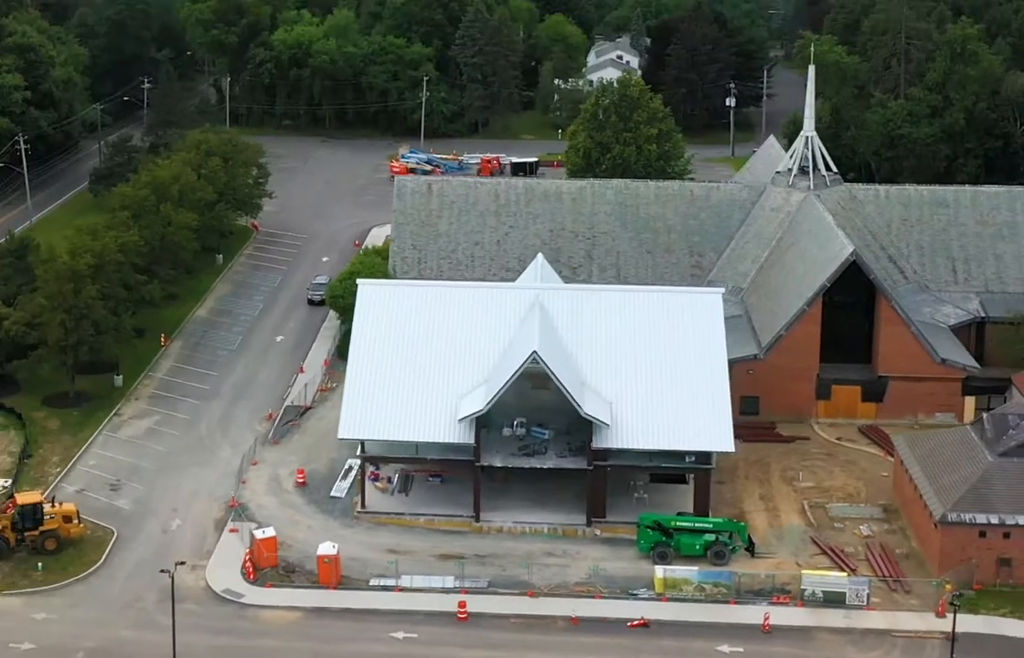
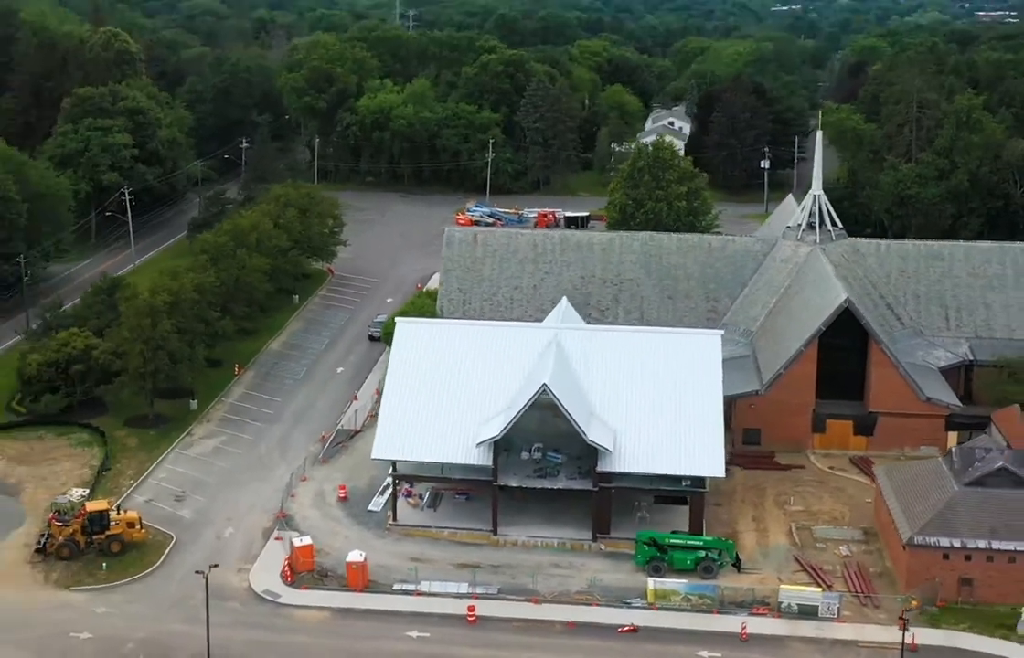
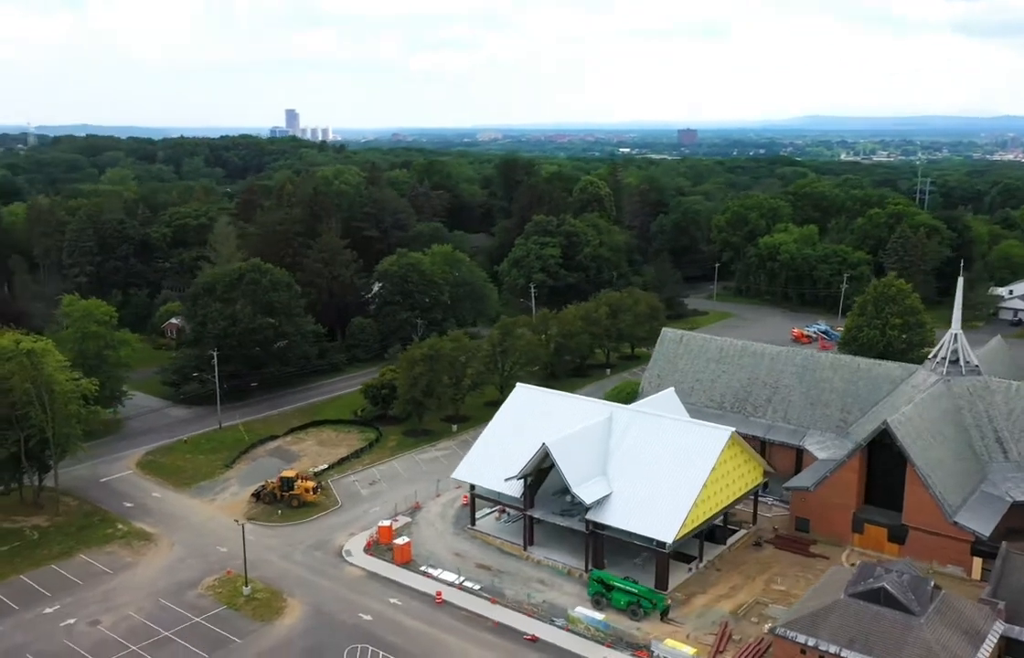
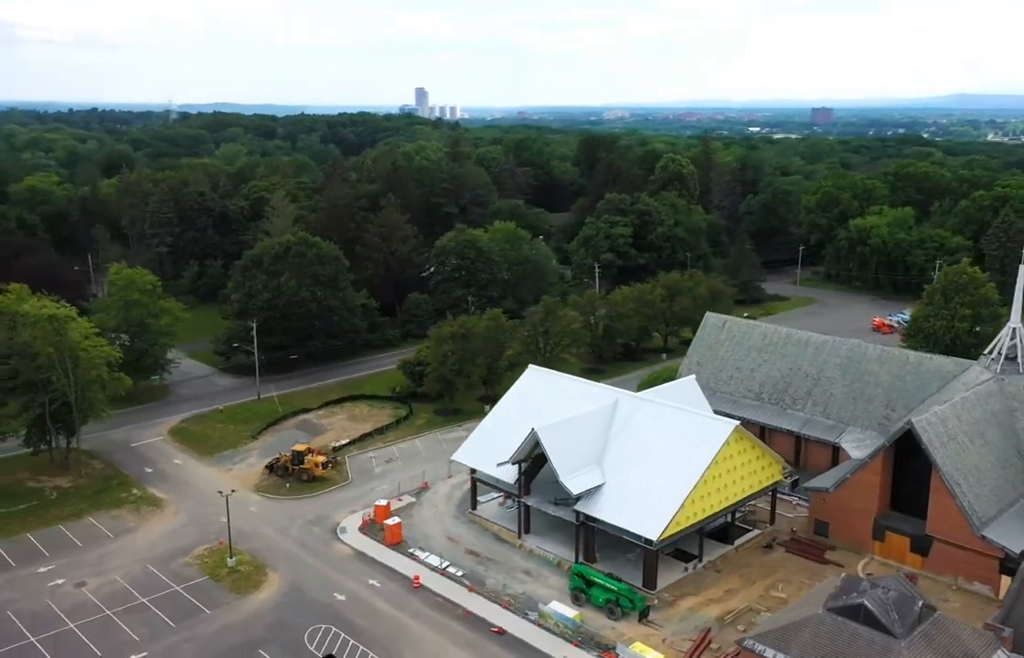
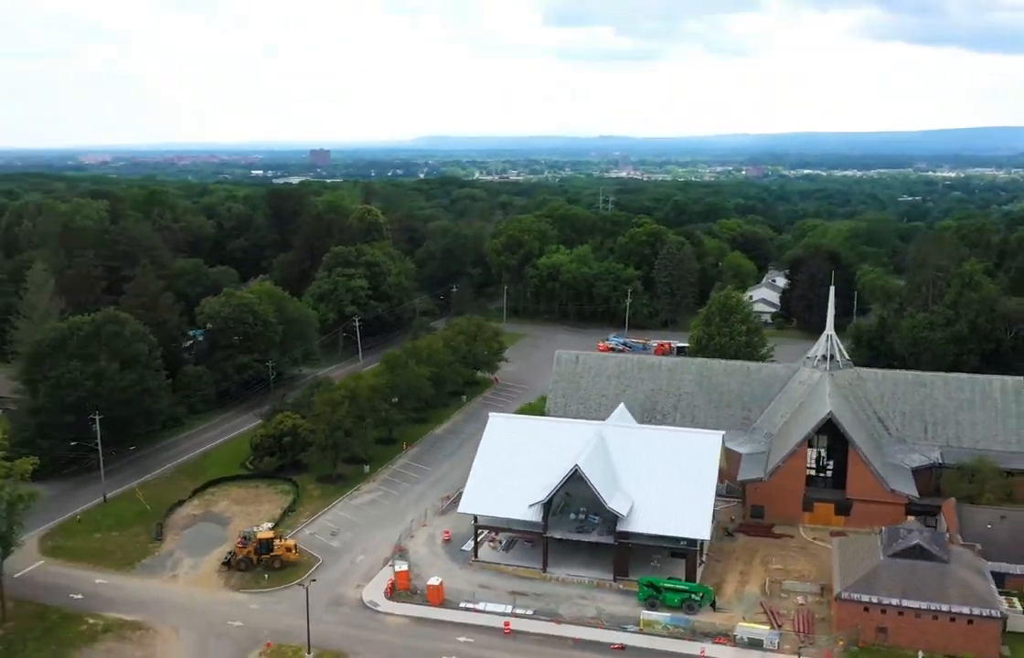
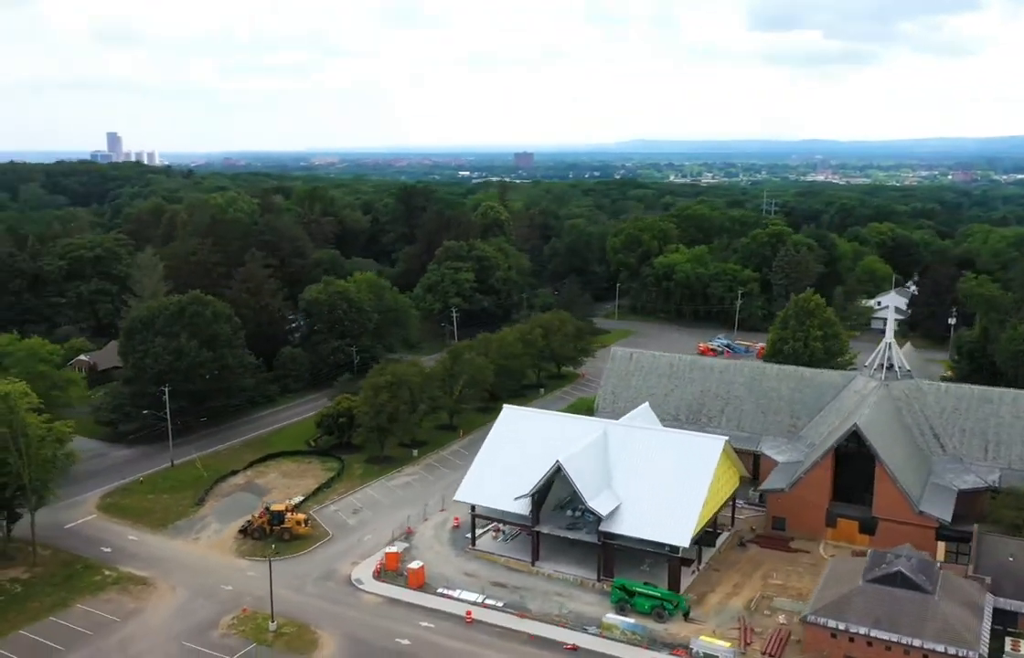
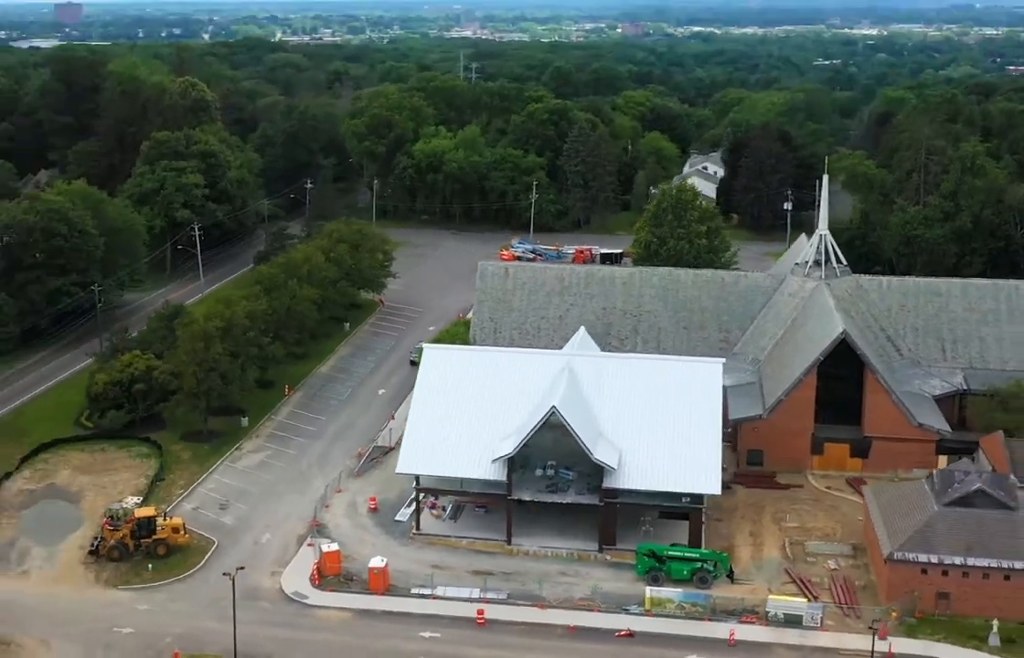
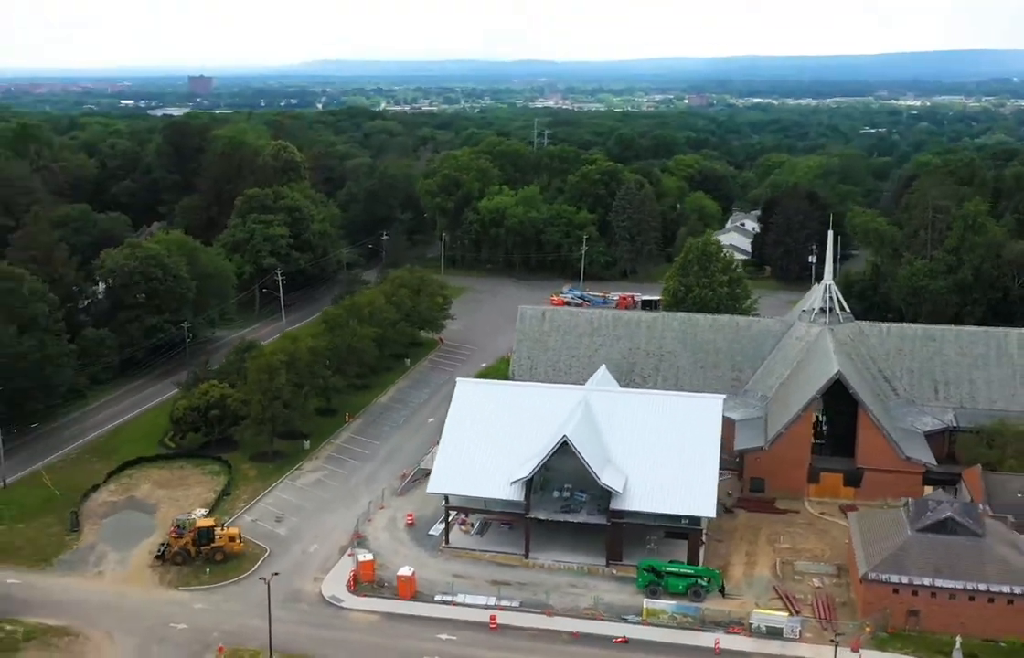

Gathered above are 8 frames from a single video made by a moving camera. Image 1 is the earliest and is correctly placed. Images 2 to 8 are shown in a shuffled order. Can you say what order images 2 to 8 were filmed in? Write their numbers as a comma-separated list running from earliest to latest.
2, 7, 8, 5, 6, 3, 4
